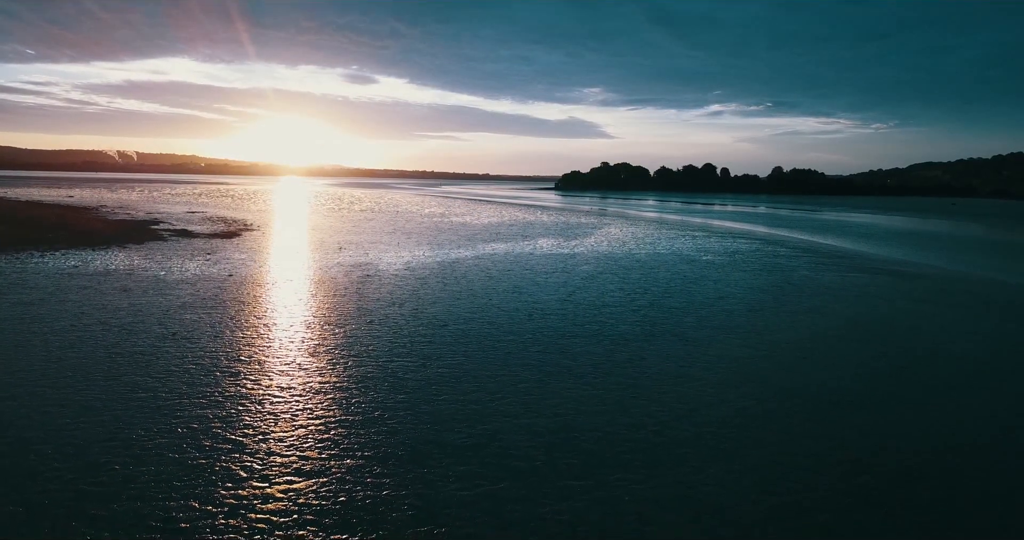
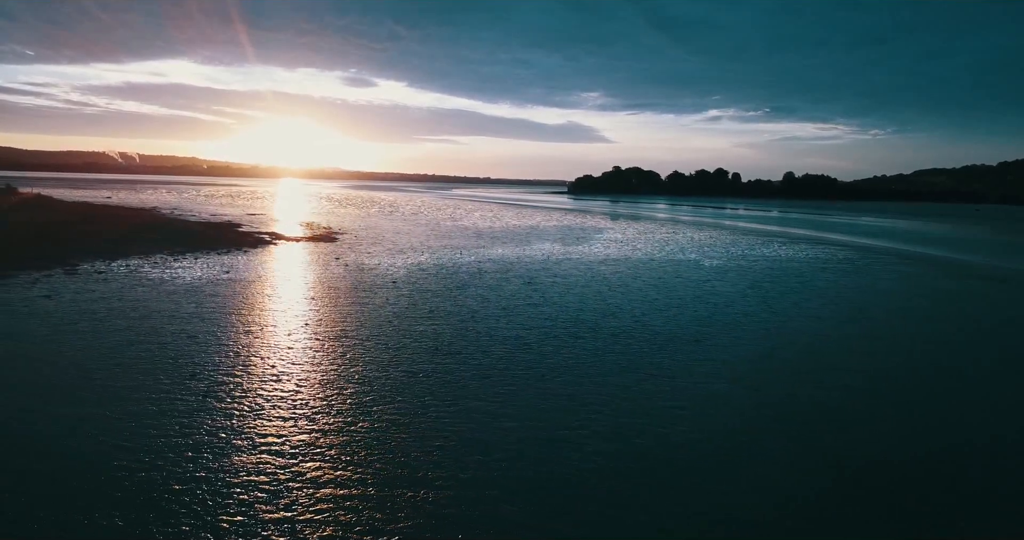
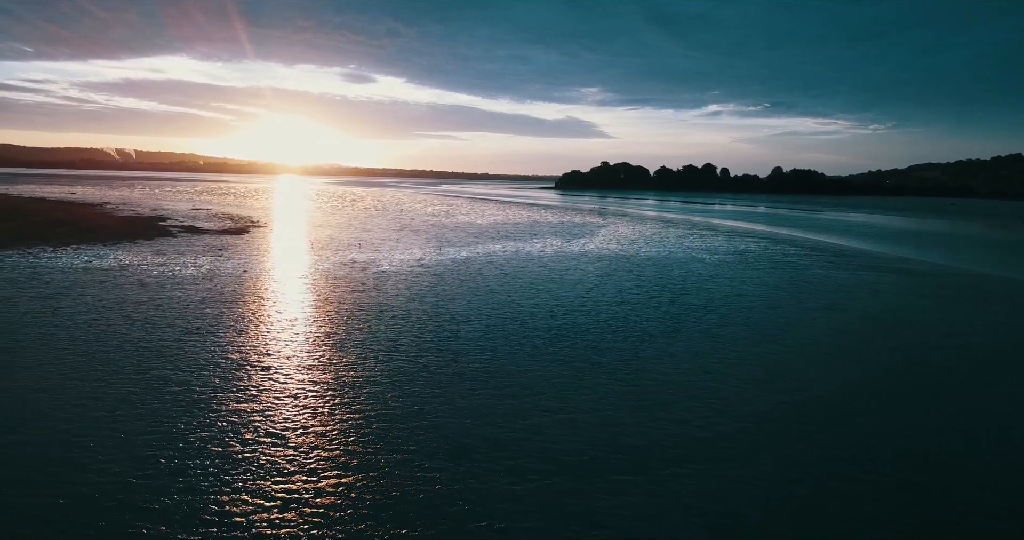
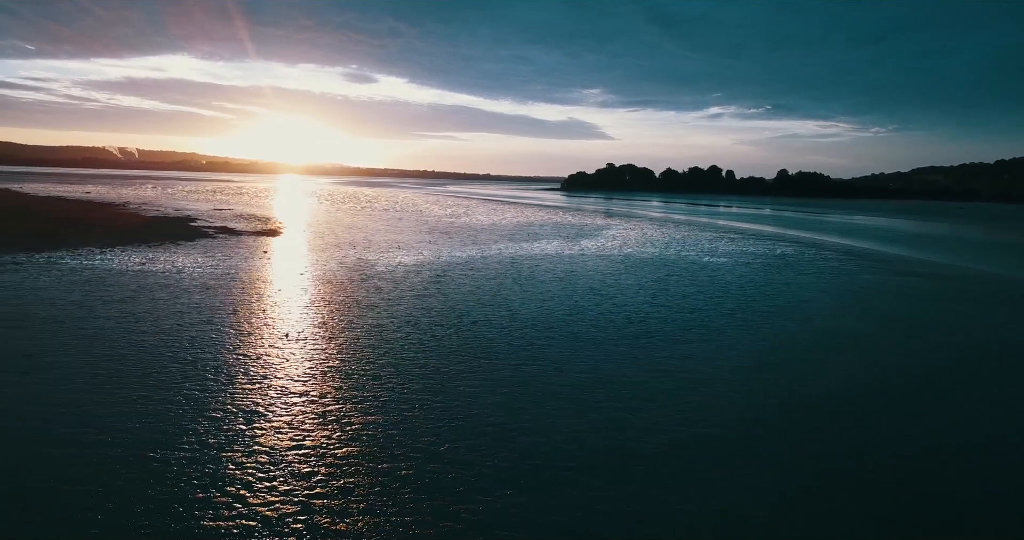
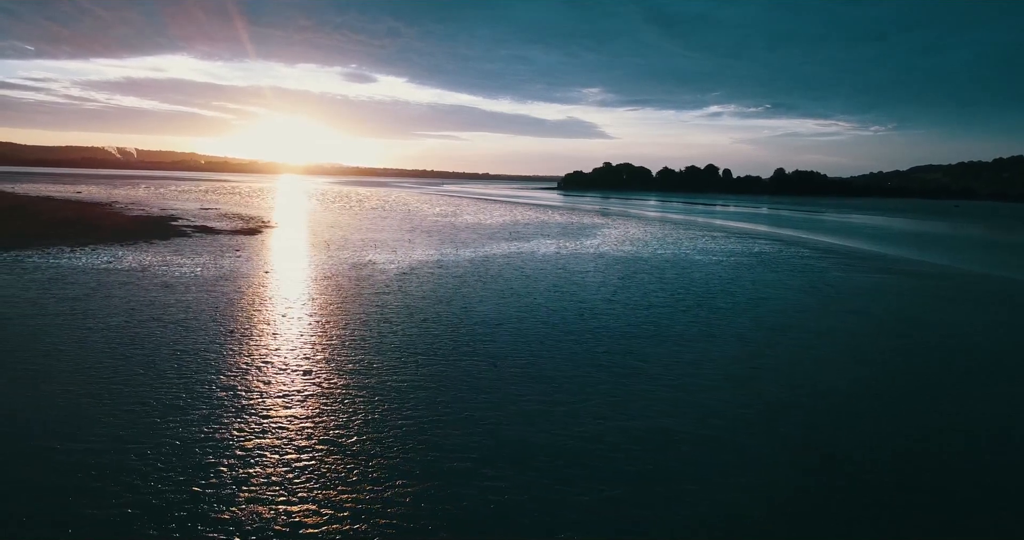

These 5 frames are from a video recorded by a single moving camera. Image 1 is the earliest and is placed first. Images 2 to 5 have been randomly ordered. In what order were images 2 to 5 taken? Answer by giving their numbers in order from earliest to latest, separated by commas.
3, 5, 4, 2
